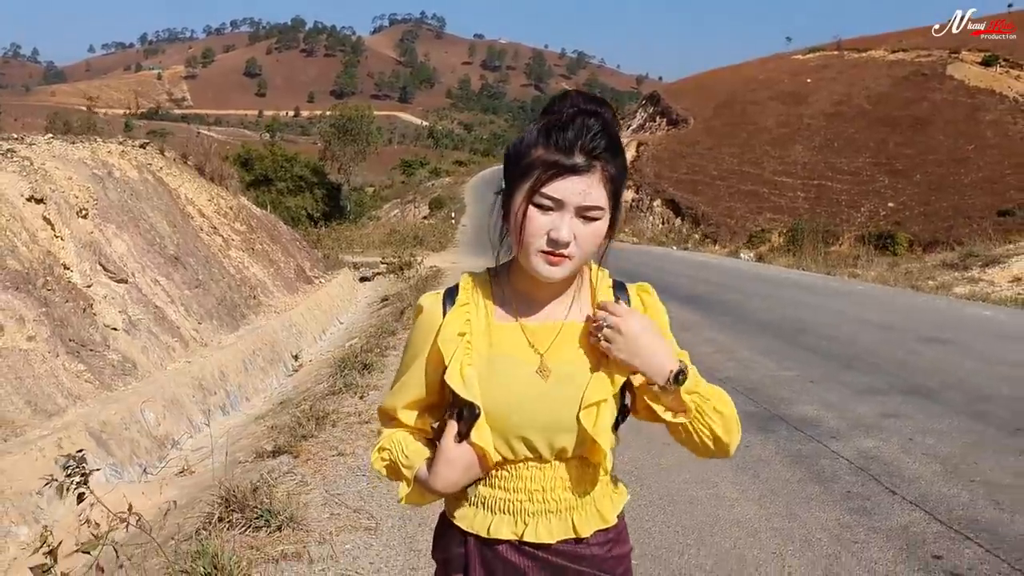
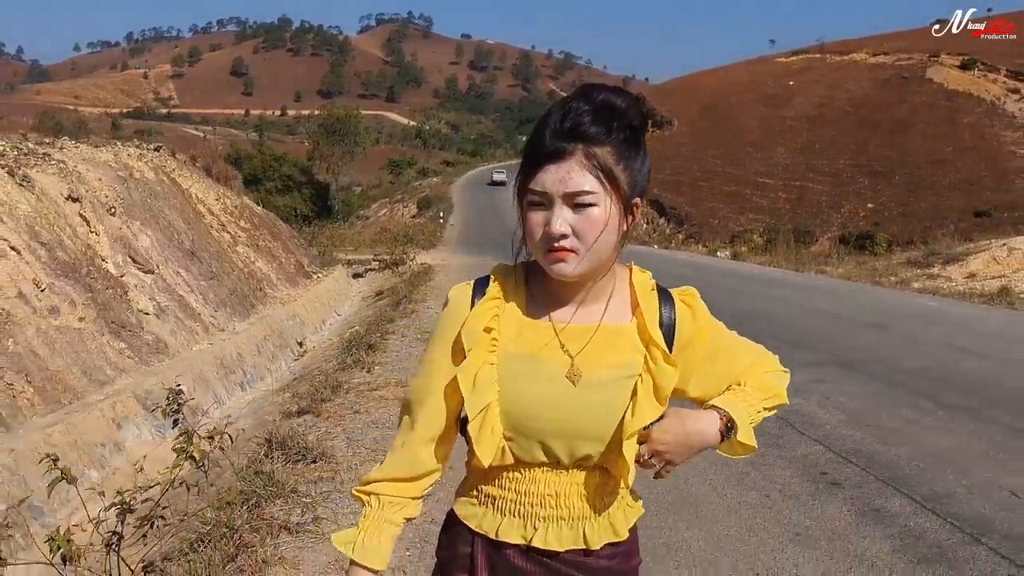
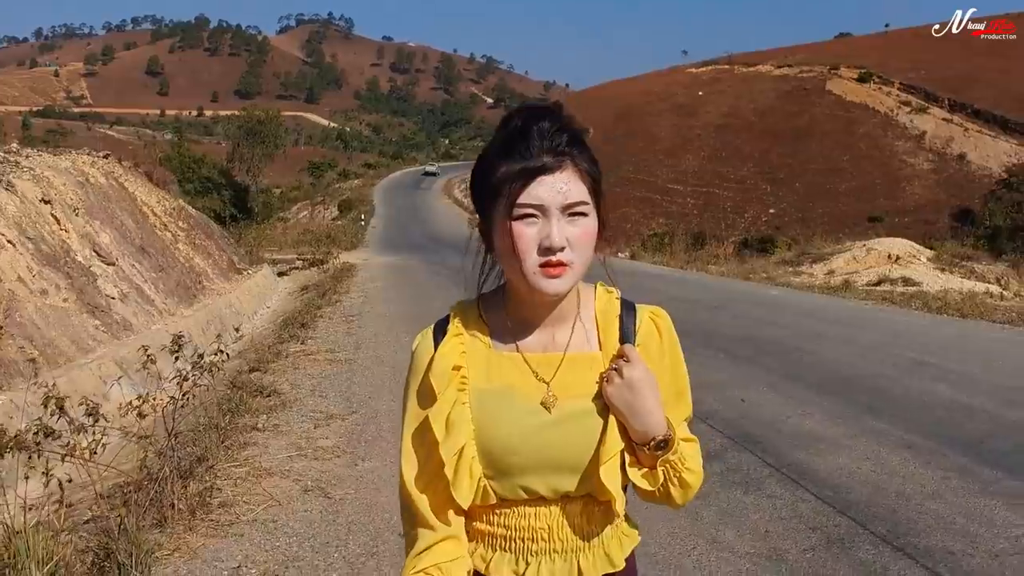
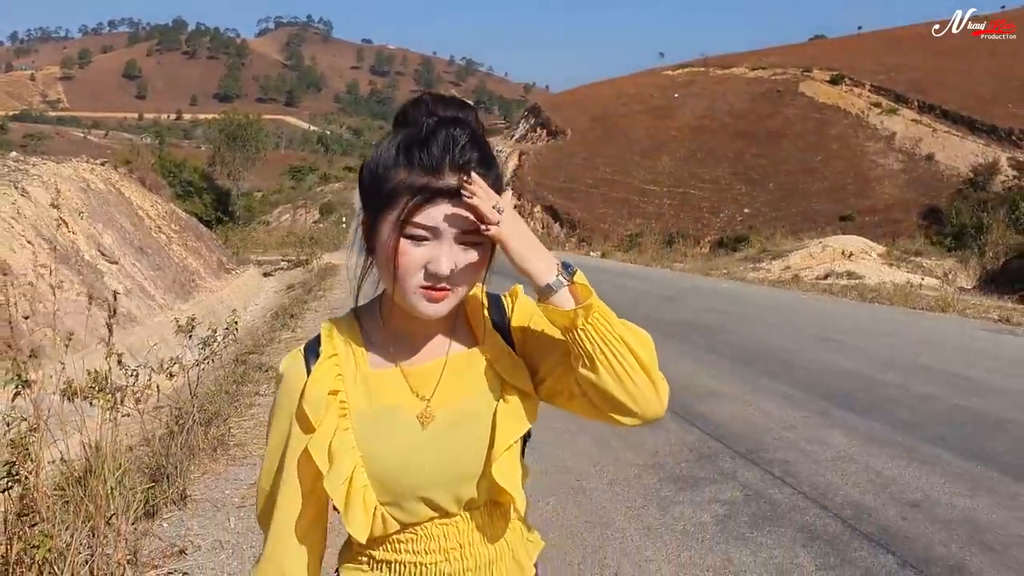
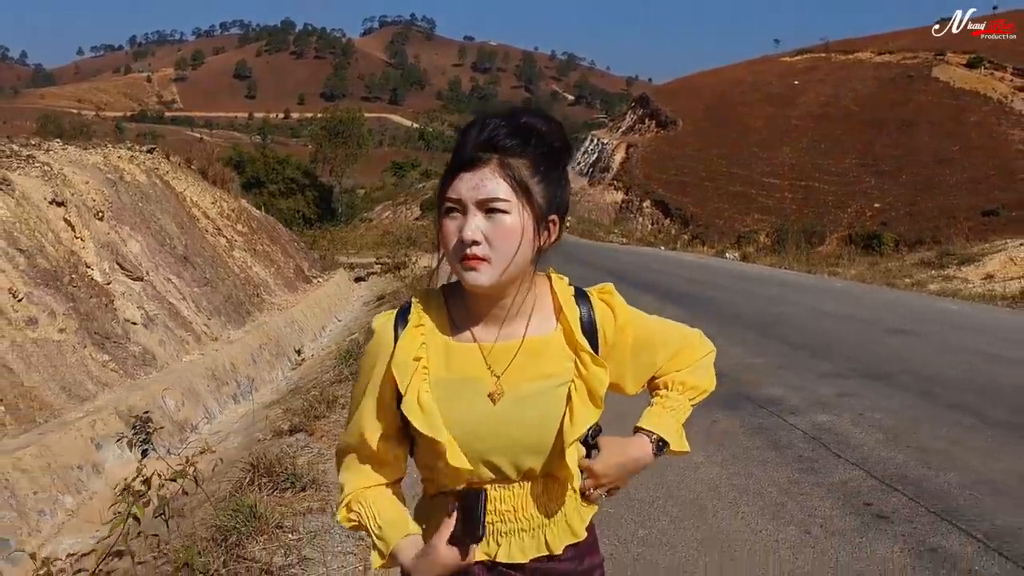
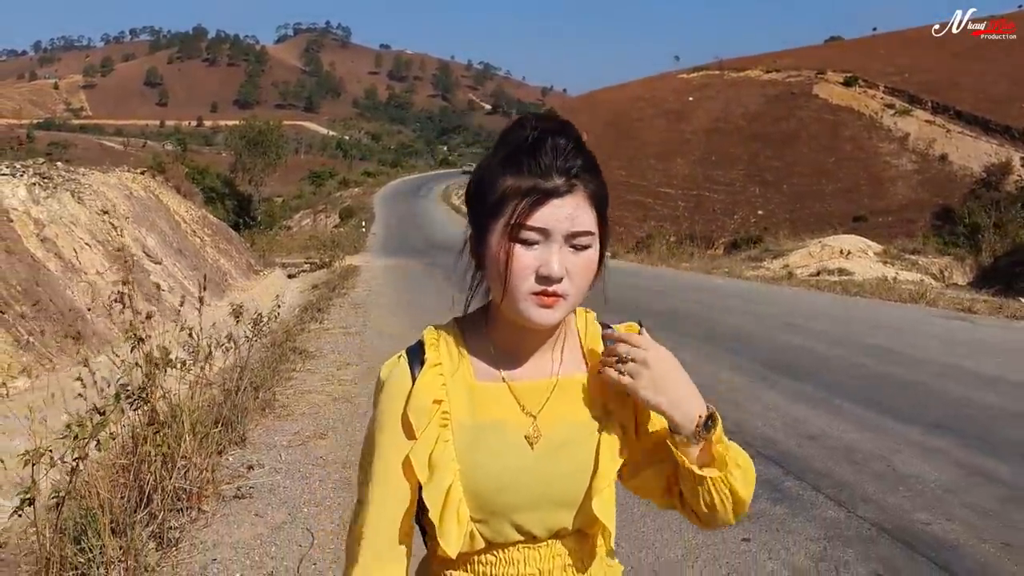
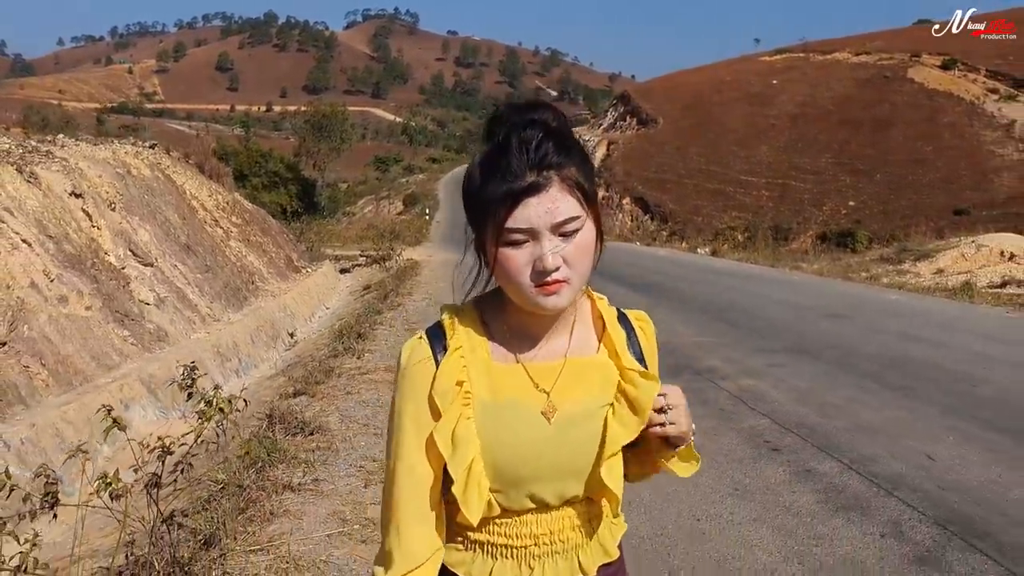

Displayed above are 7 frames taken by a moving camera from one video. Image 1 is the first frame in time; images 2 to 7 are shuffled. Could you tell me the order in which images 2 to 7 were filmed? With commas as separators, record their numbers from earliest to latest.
5, 2, 7, 3, 4, 6
